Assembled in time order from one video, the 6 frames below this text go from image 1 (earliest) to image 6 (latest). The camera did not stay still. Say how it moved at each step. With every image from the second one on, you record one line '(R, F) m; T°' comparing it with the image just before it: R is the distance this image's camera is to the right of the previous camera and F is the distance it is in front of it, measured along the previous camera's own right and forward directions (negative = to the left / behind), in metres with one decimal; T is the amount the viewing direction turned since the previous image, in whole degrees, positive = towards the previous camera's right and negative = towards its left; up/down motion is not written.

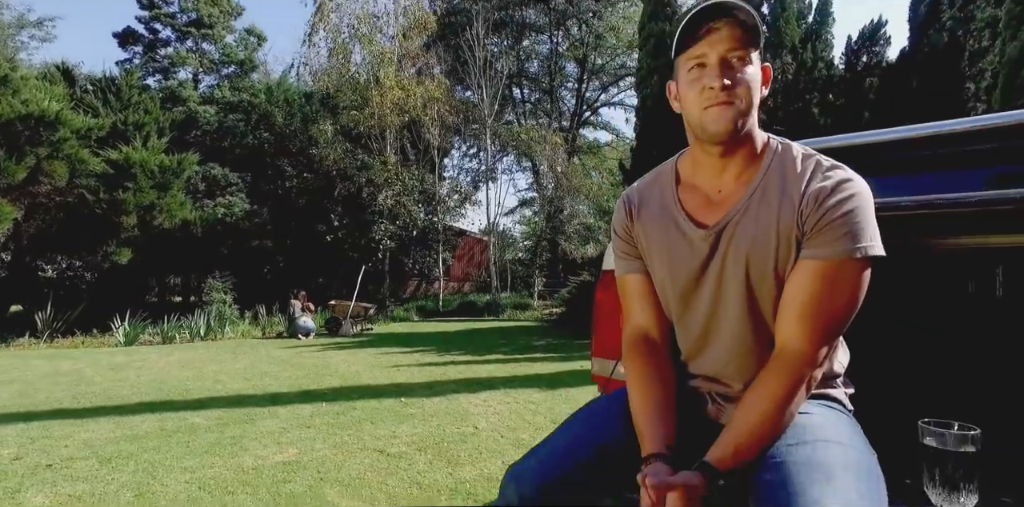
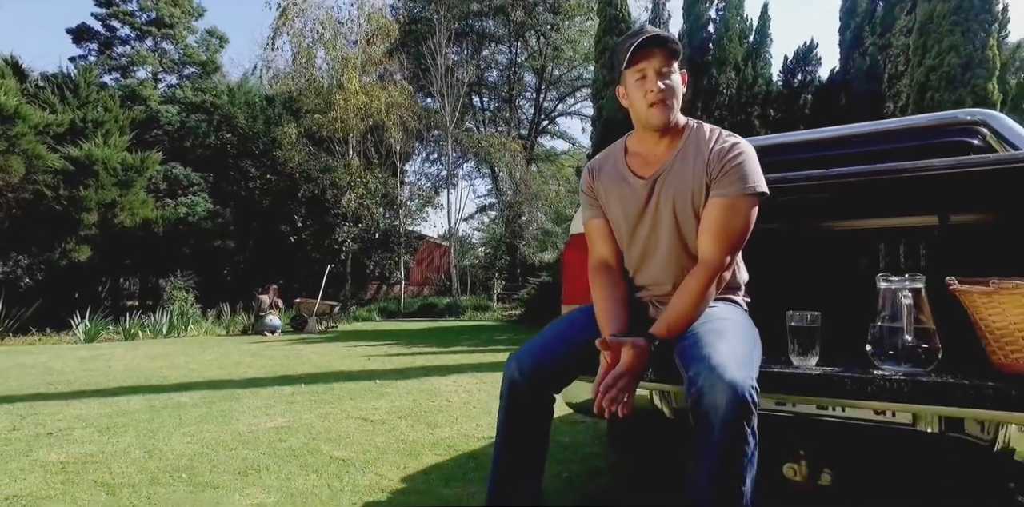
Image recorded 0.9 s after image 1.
(-0.1, -0.5) m; +4°
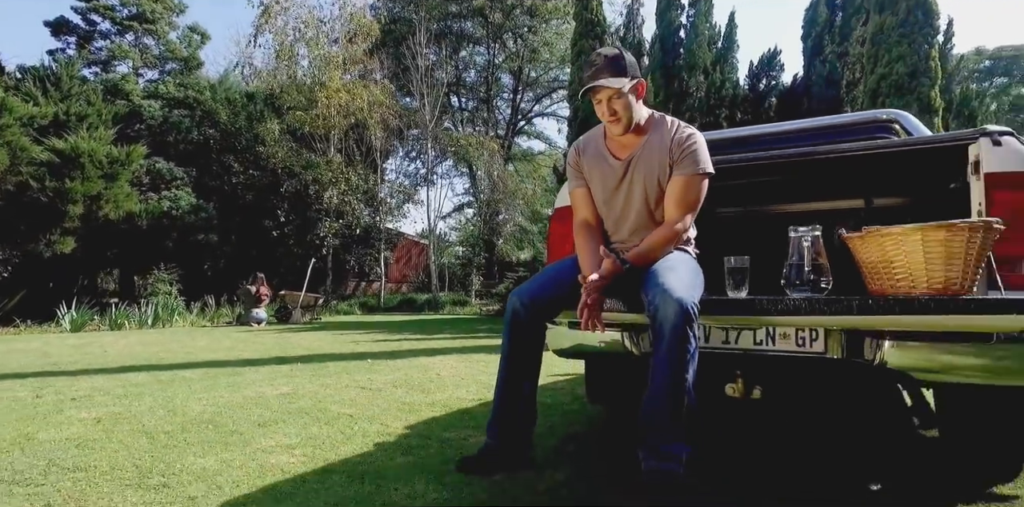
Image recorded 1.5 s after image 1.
(-0.1, -0.5) m; +2°
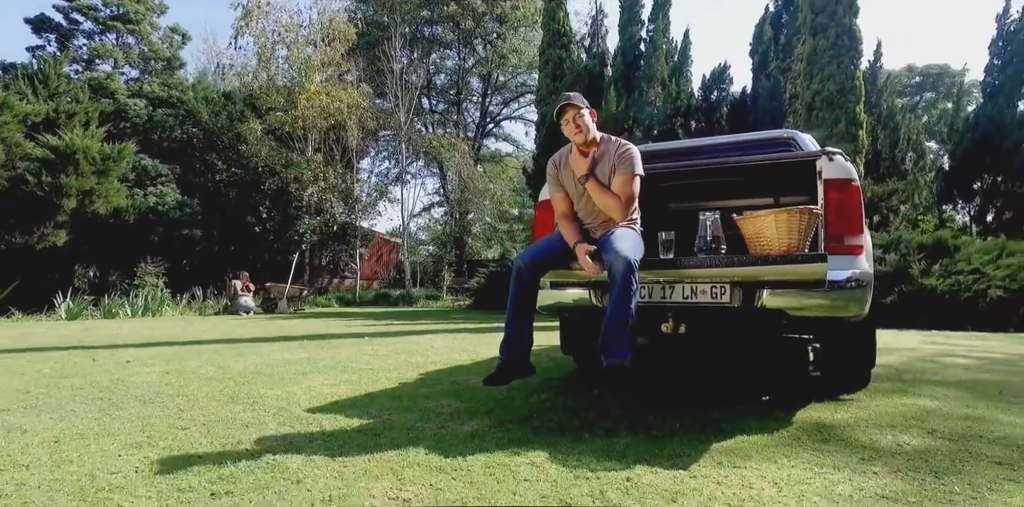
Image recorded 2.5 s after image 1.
(-0.2, -1.0) m; +3°
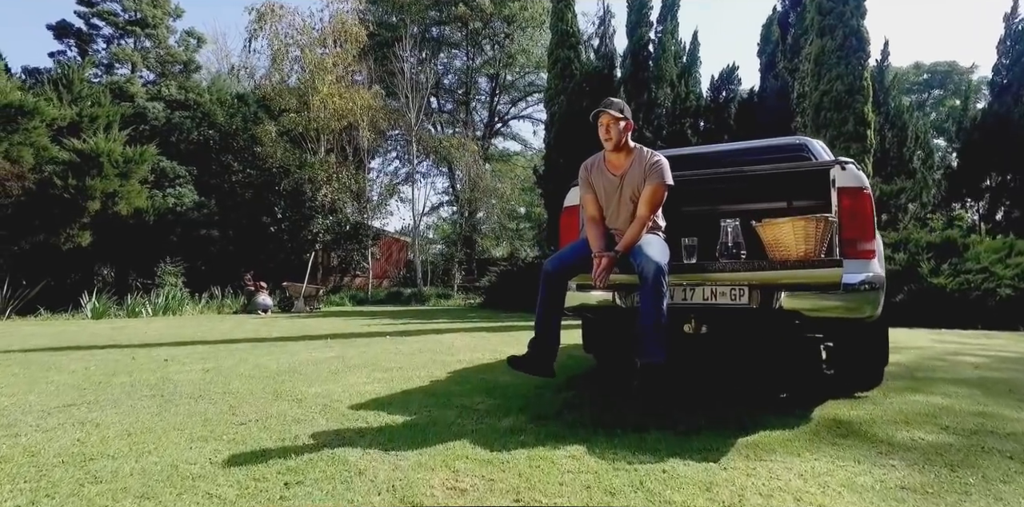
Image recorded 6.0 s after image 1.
(-0.1, -0.2) m; -1°
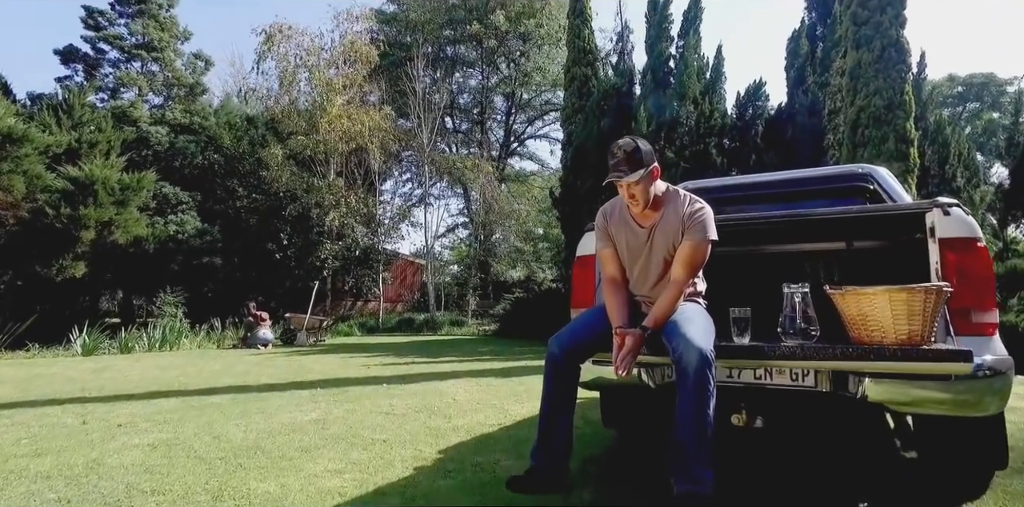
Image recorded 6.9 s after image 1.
(+0.1, +0.8) m; -2°
